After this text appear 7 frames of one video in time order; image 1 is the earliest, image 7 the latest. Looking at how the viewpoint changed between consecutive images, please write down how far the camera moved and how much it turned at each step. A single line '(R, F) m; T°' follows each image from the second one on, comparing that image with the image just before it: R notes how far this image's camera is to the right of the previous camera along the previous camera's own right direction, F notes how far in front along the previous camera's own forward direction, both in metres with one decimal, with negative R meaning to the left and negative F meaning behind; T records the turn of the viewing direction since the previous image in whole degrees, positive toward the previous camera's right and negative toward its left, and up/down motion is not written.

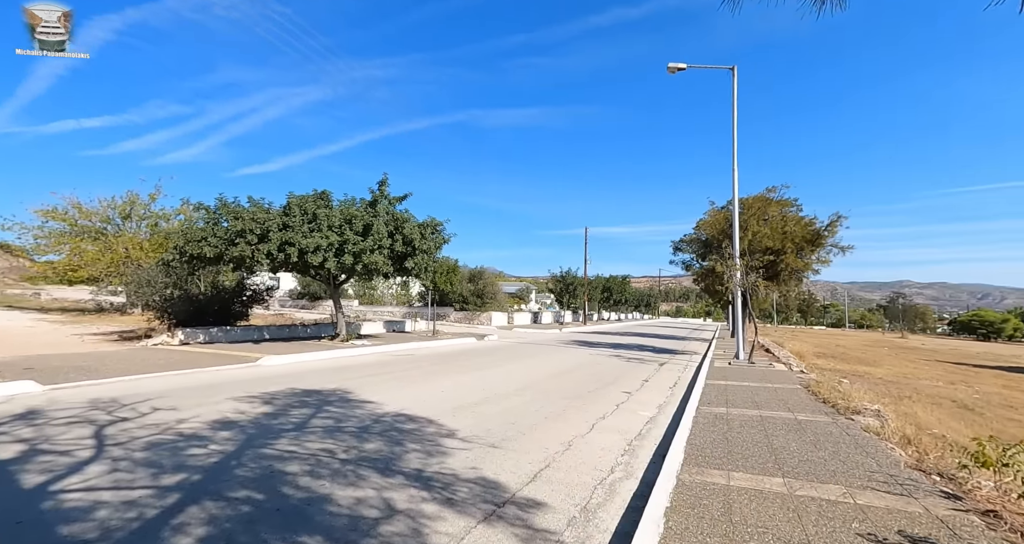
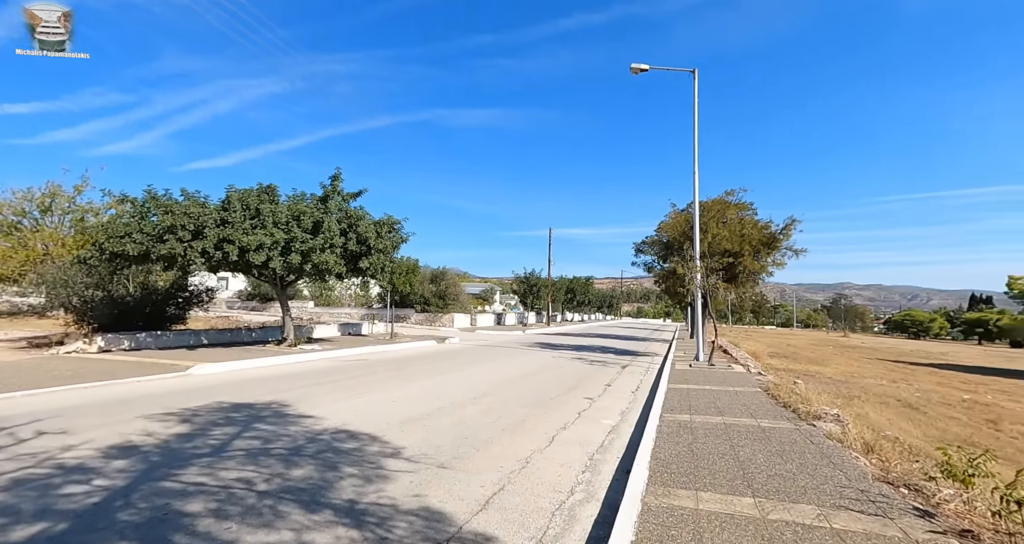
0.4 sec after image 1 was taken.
(+0.1, +0.5) m; +4°
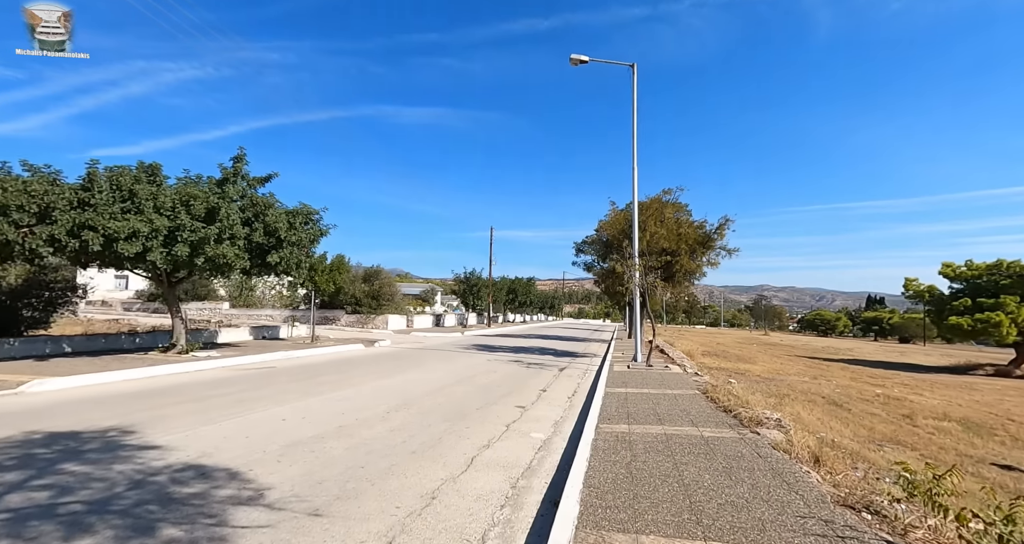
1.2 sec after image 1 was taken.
(+0.4, +1.1) m; +7°
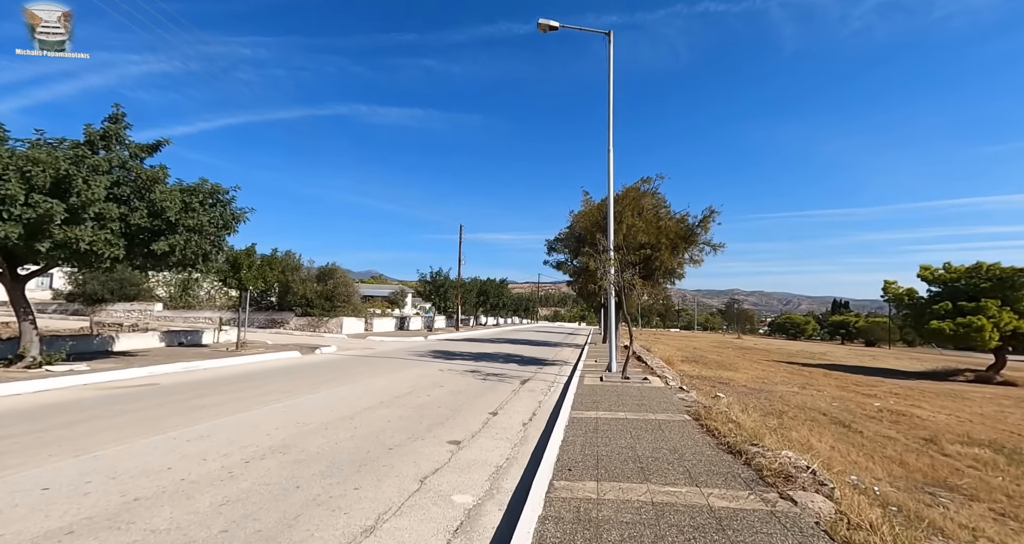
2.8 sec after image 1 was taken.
(+0.7, +2.5) m; +3°
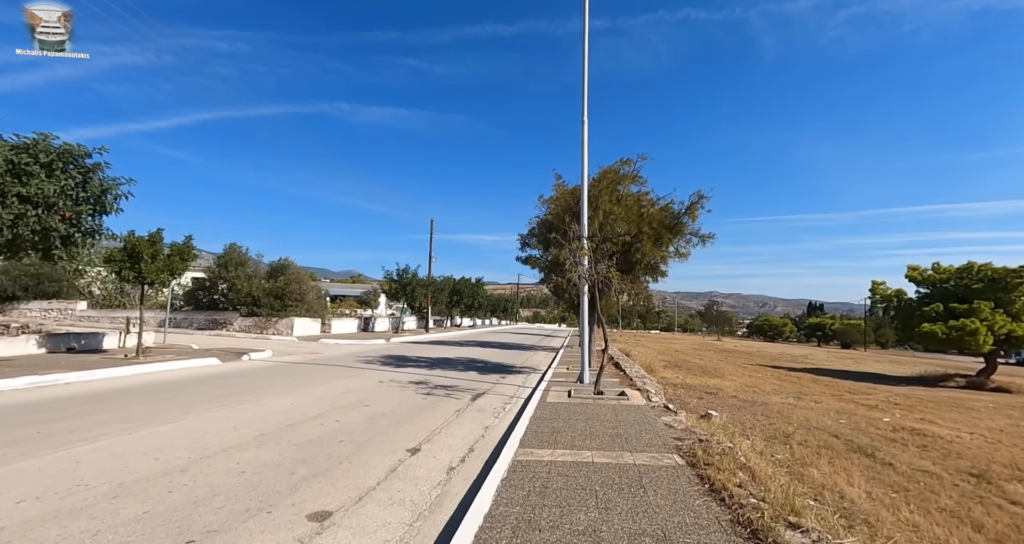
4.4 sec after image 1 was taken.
(+0.8, +2.6) m; +2°
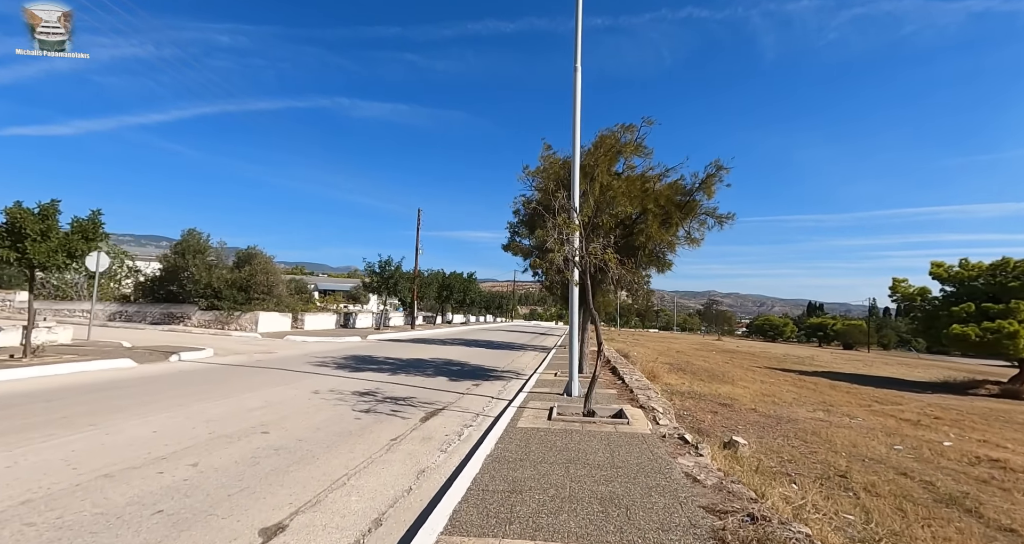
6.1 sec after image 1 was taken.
(+0.6, +2.8) m; 0°
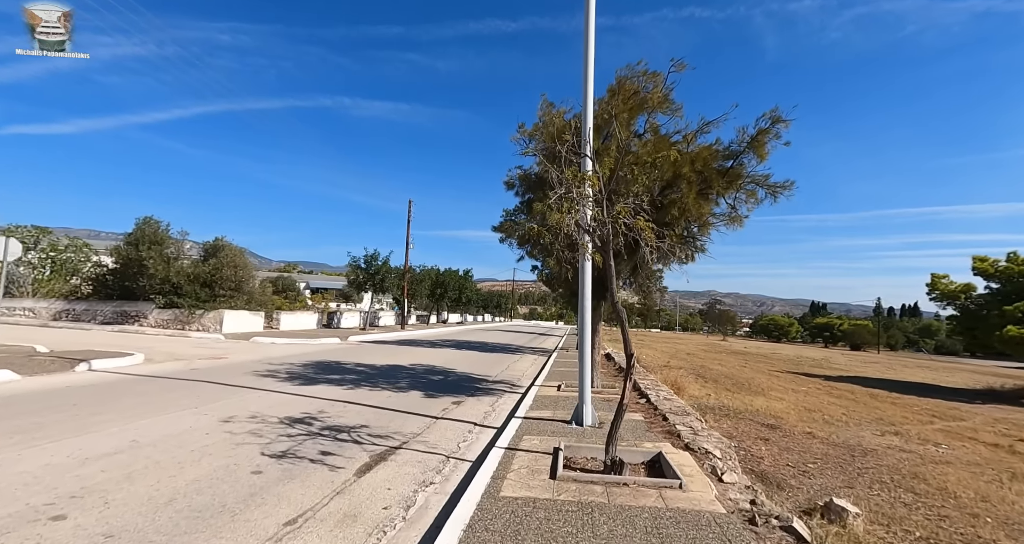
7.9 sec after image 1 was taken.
(+0.2, +3.1) m; 0°
